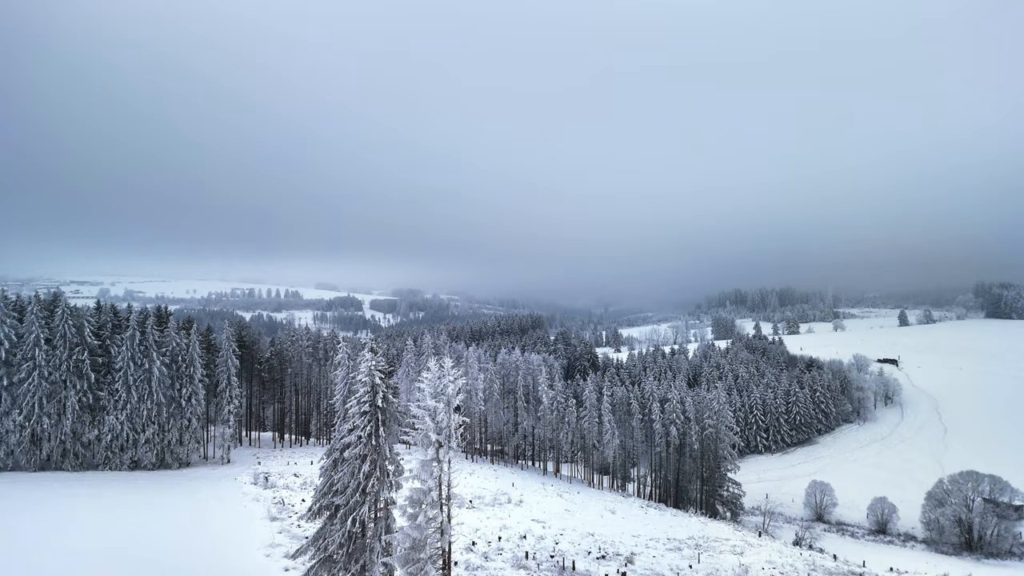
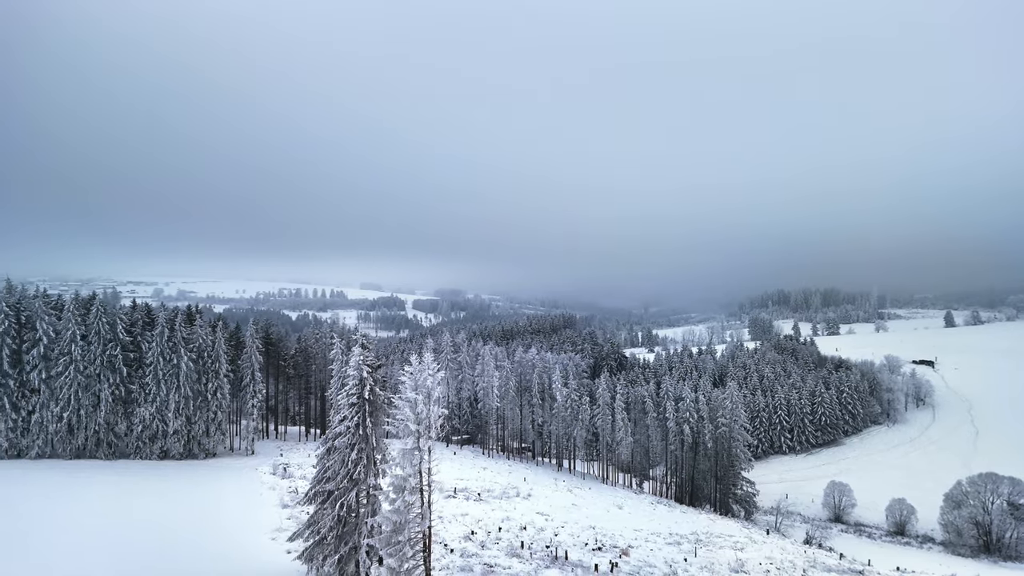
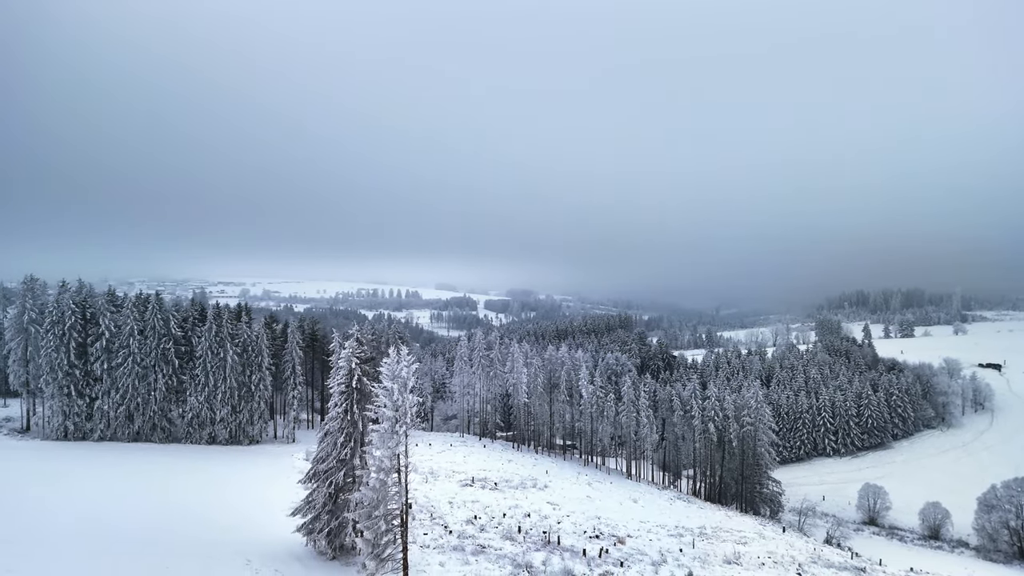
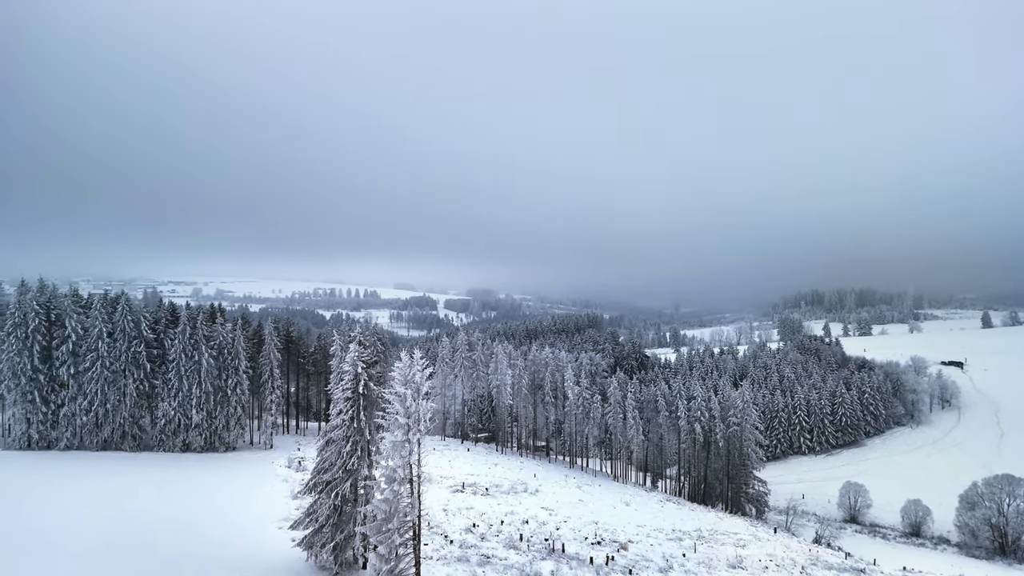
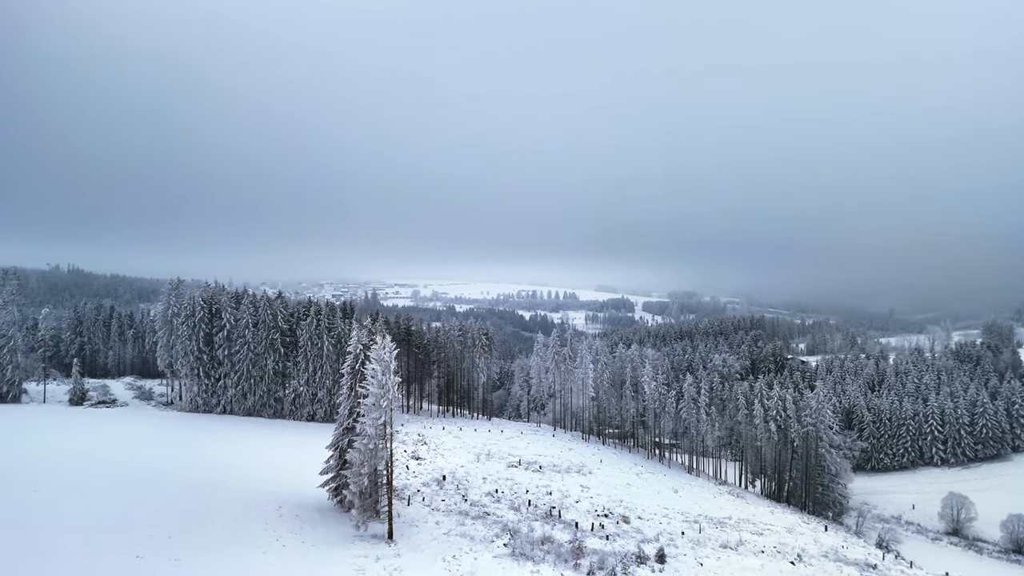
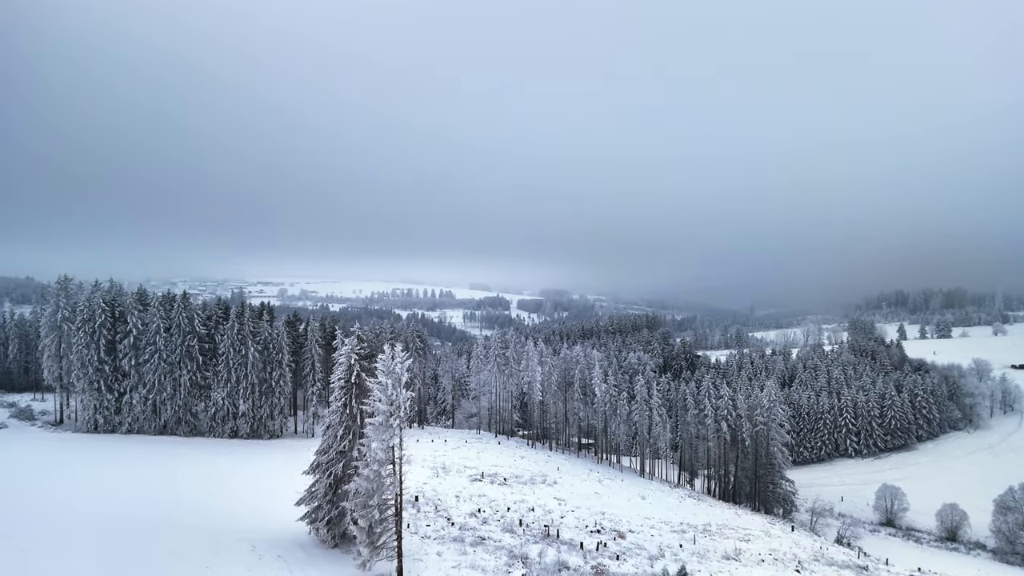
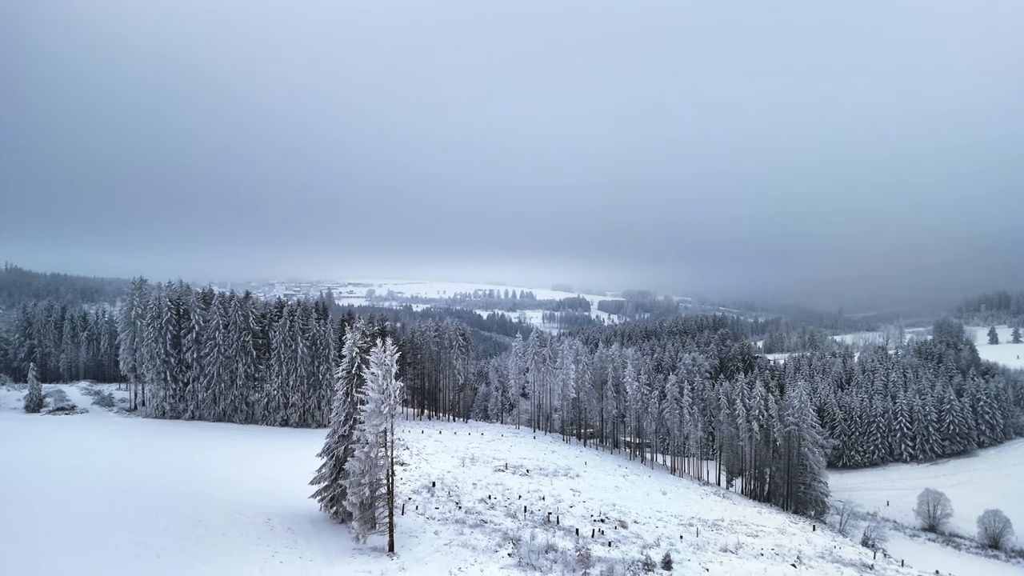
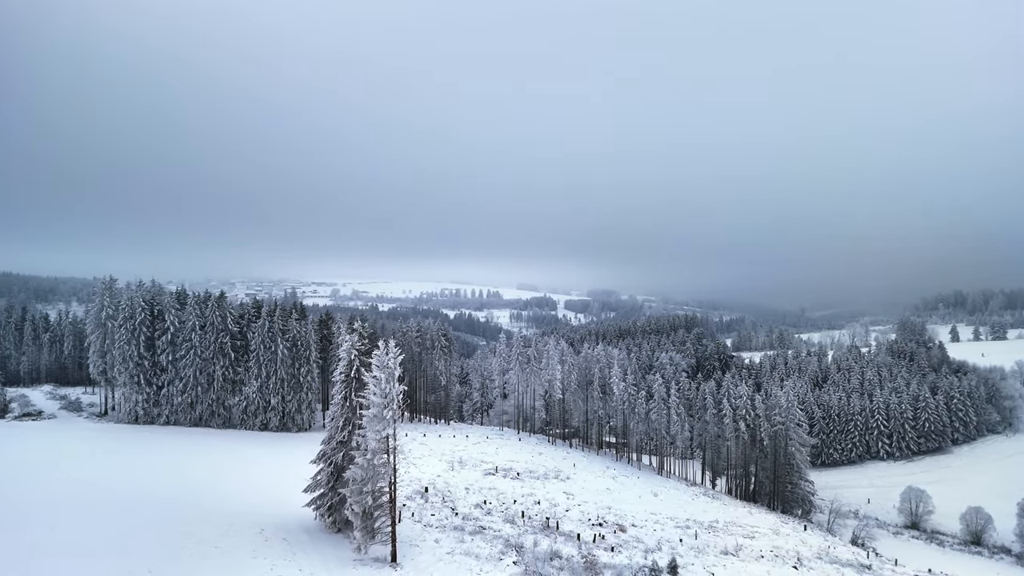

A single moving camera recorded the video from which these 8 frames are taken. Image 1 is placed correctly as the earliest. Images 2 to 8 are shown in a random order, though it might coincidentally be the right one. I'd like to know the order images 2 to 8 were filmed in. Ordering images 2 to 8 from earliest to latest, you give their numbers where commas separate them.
2, 4, 3, 6, 8, 7, 5
